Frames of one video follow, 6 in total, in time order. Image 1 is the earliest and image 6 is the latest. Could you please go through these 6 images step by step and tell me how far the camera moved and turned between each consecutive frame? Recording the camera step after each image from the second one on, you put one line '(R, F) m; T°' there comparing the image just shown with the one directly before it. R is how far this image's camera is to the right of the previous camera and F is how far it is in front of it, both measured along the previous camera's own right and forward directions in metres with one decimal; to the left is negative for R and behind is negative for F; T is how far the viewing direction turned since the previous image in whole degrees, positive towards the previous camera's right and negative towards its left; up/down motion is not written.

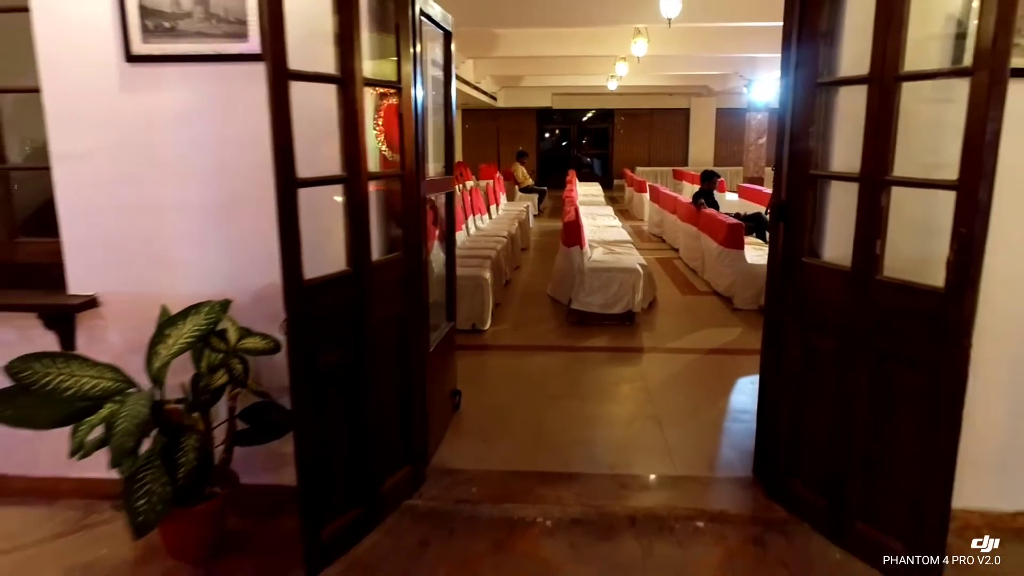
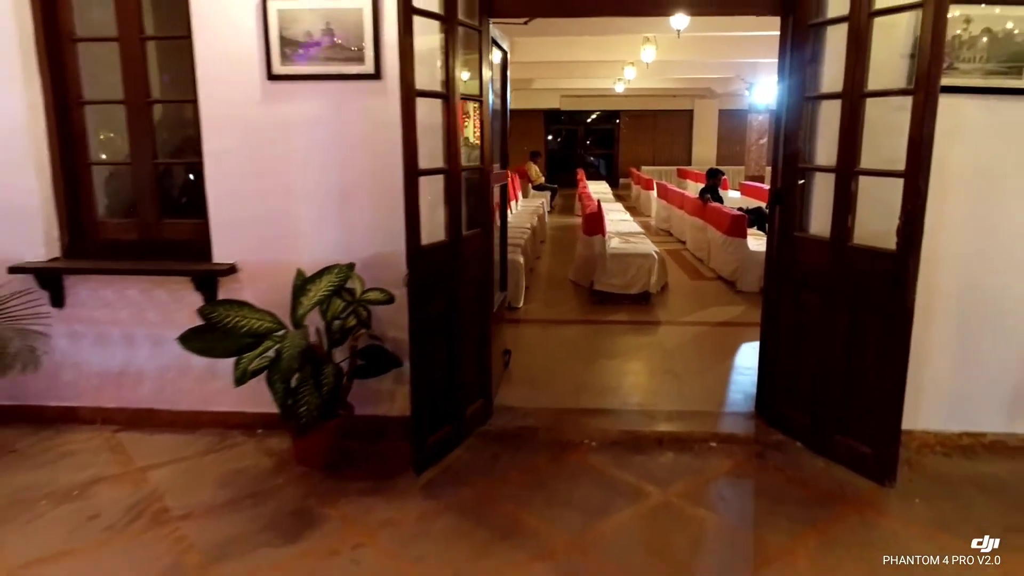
(-0.2, -0.7) m; 0°
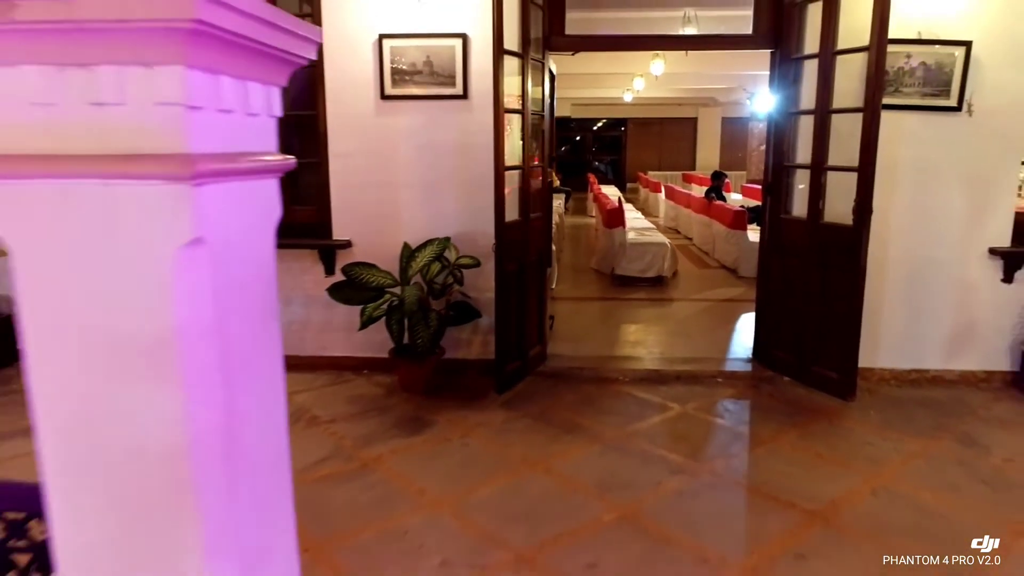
(-0.3, -1.0) m; 0°
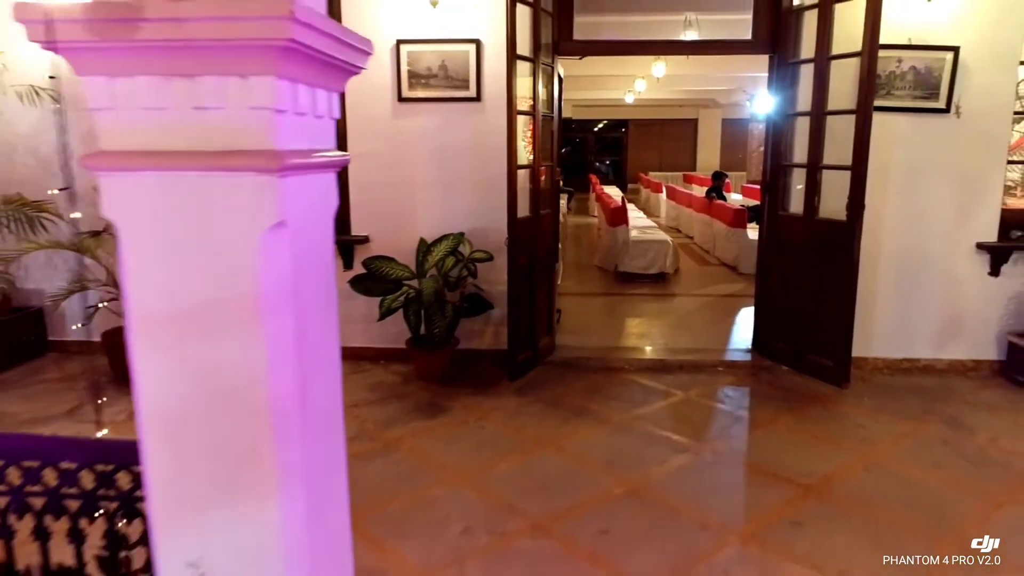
(-0.1, -0.2) m; 0°
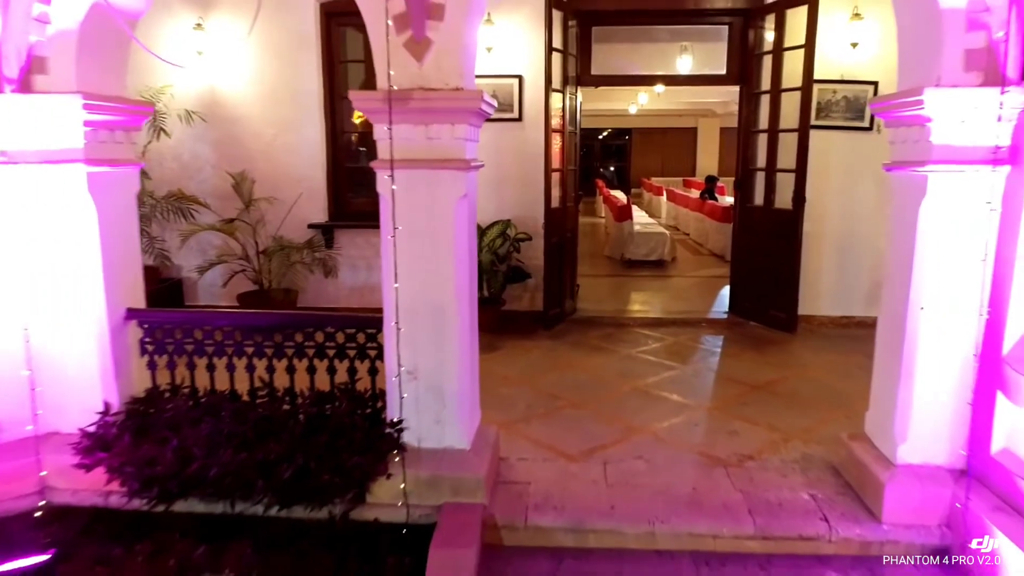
(-0.2, -1.4) m; 0°
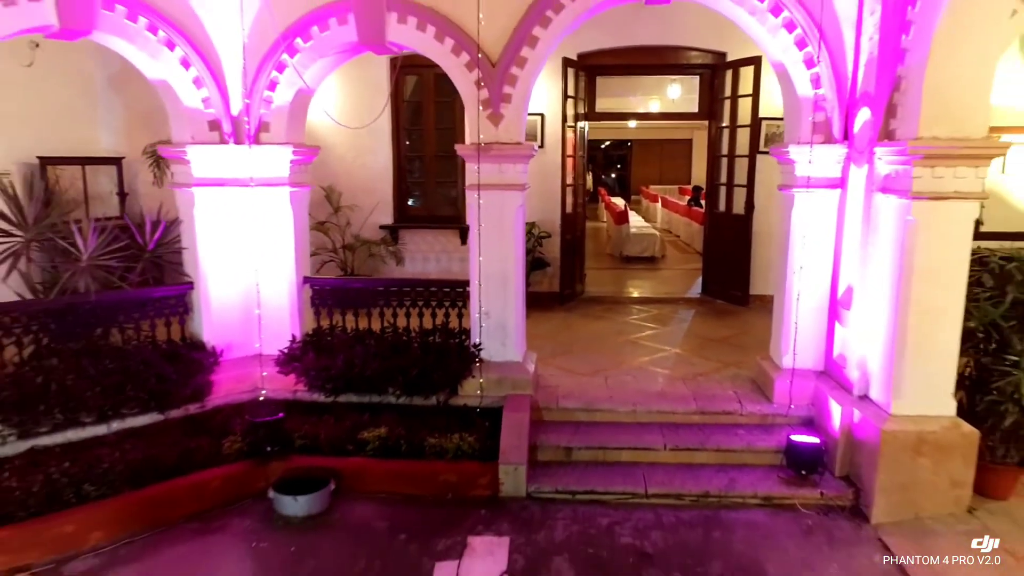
(-0.2, -1.8) m; 0°
